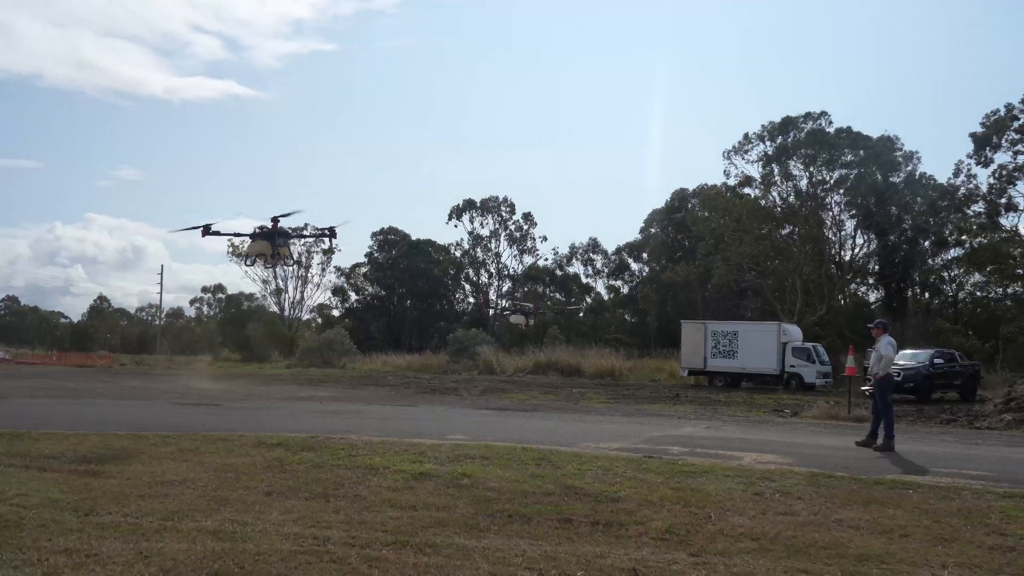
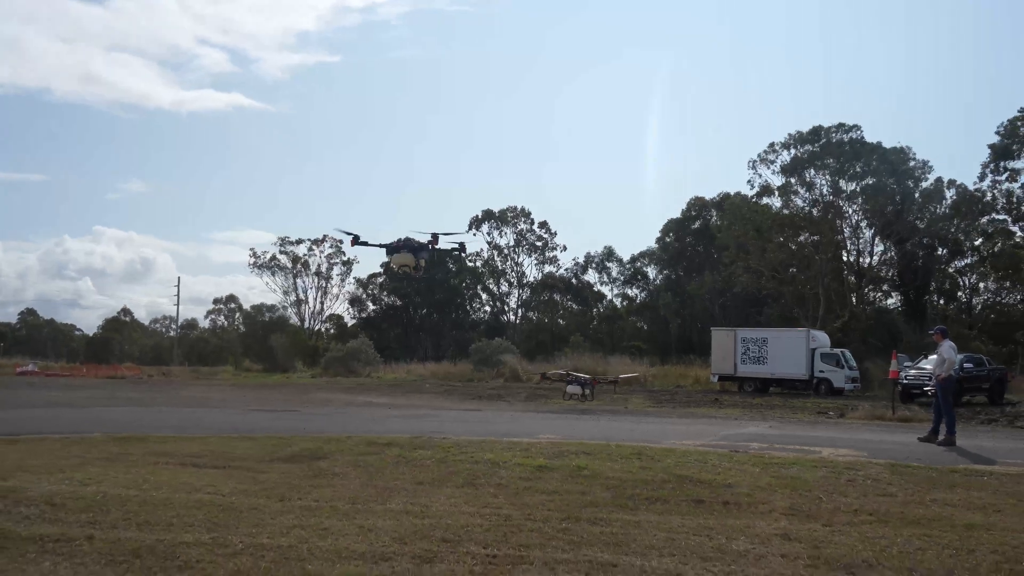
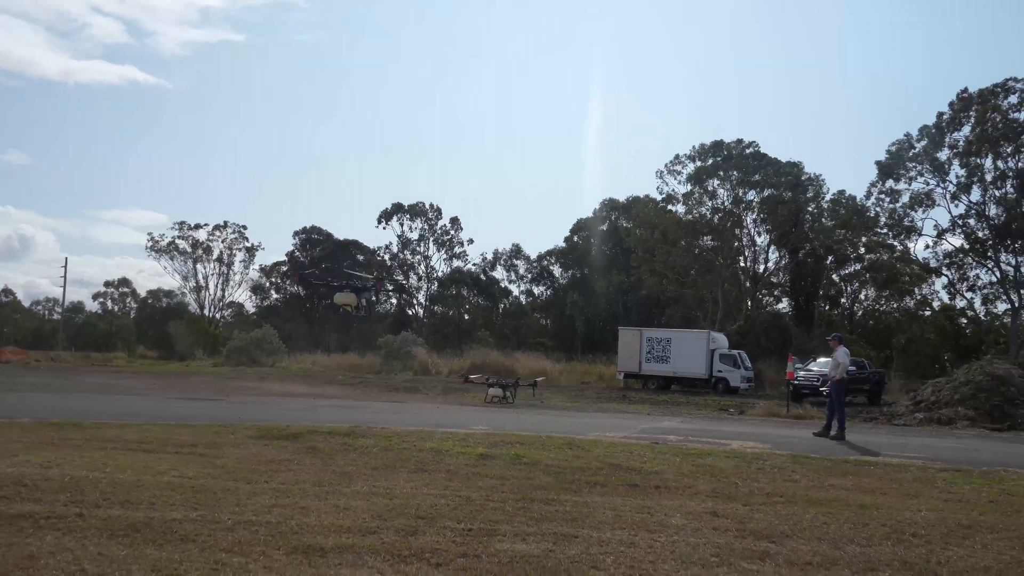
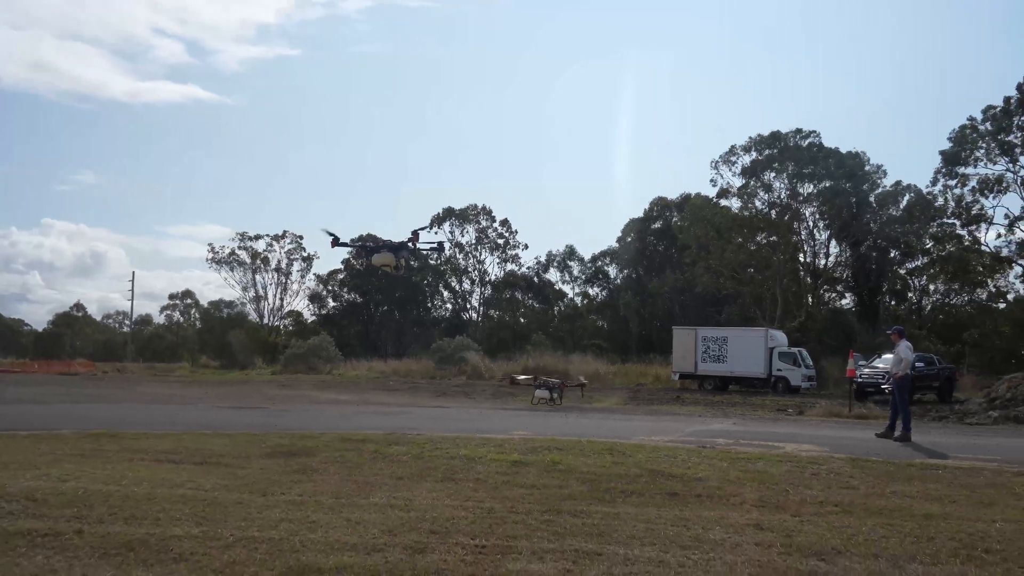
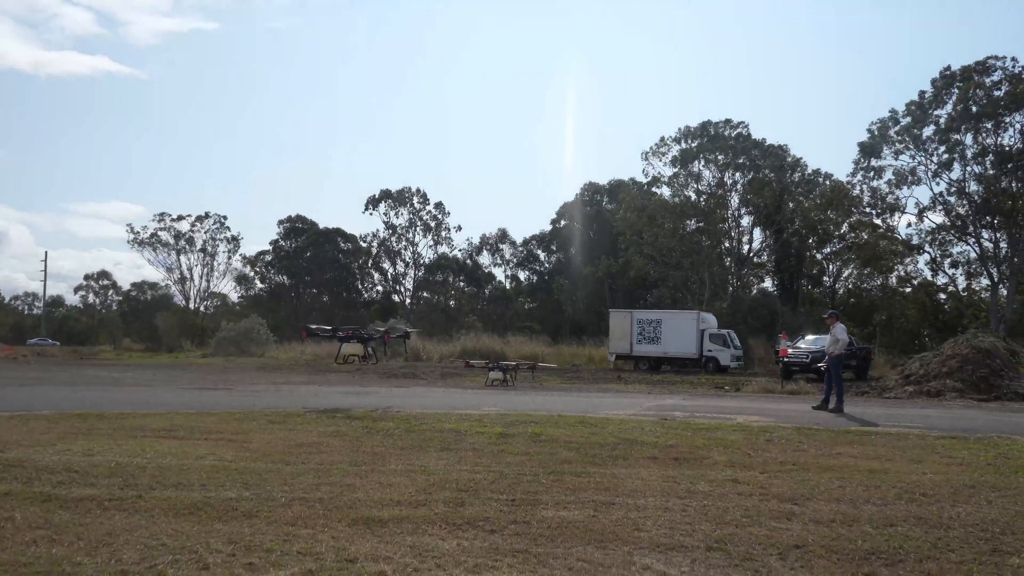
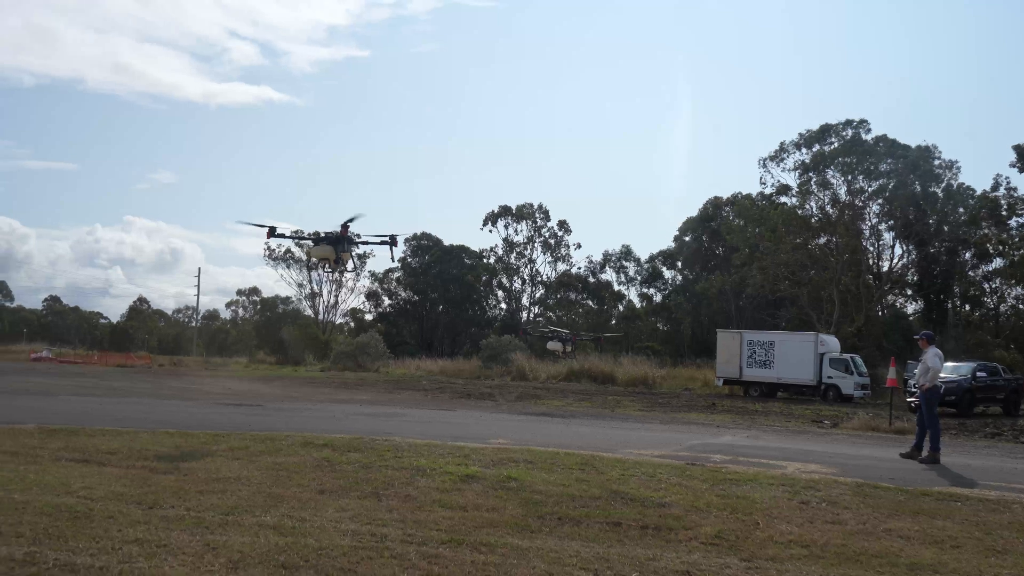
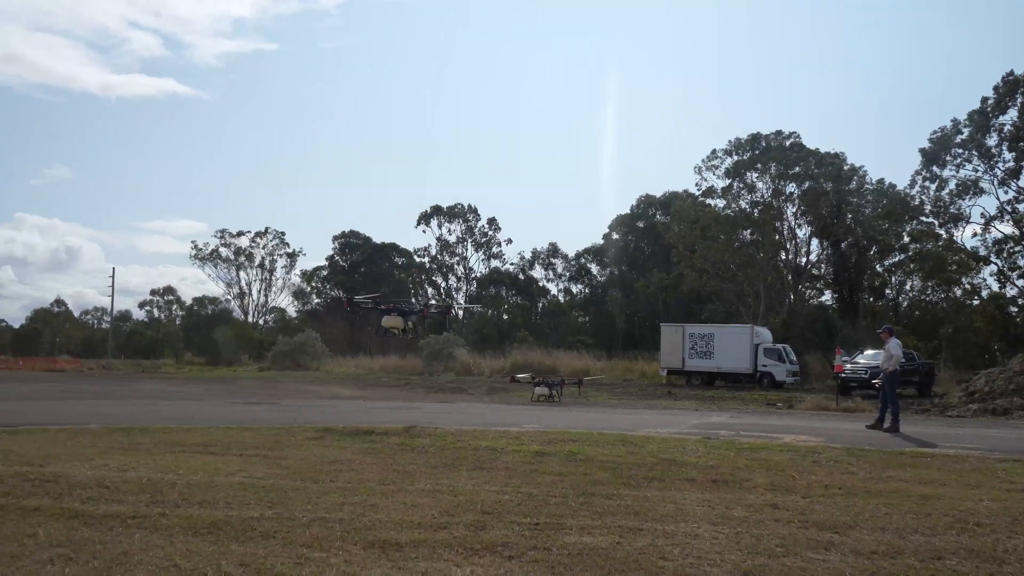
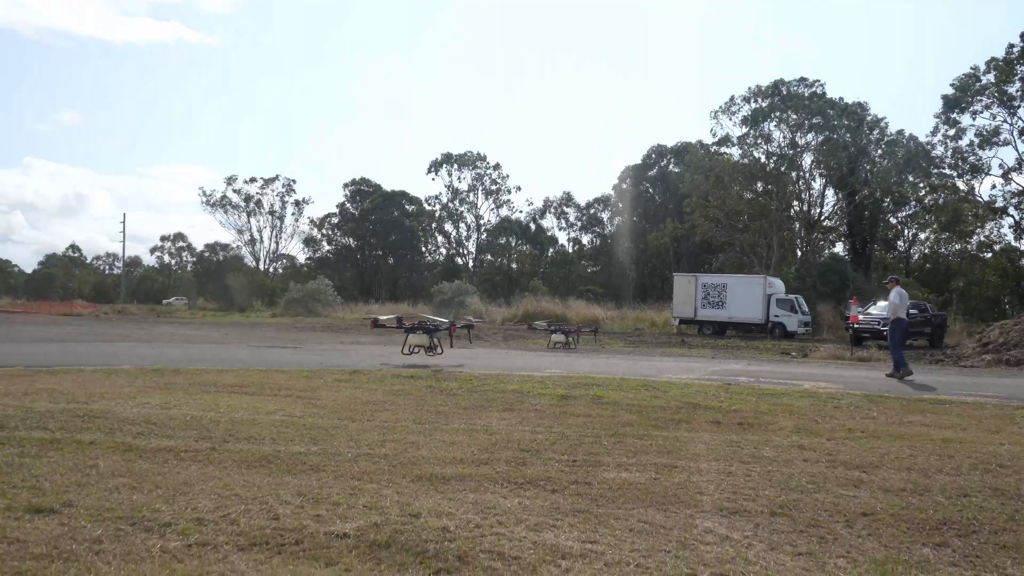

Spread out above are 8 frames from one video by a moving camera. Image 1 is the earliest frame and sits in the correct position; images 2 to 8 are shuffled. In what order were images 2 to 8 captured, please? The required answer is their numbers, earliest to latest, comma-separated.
6, 2, 4, 3, 7, 5, 8
